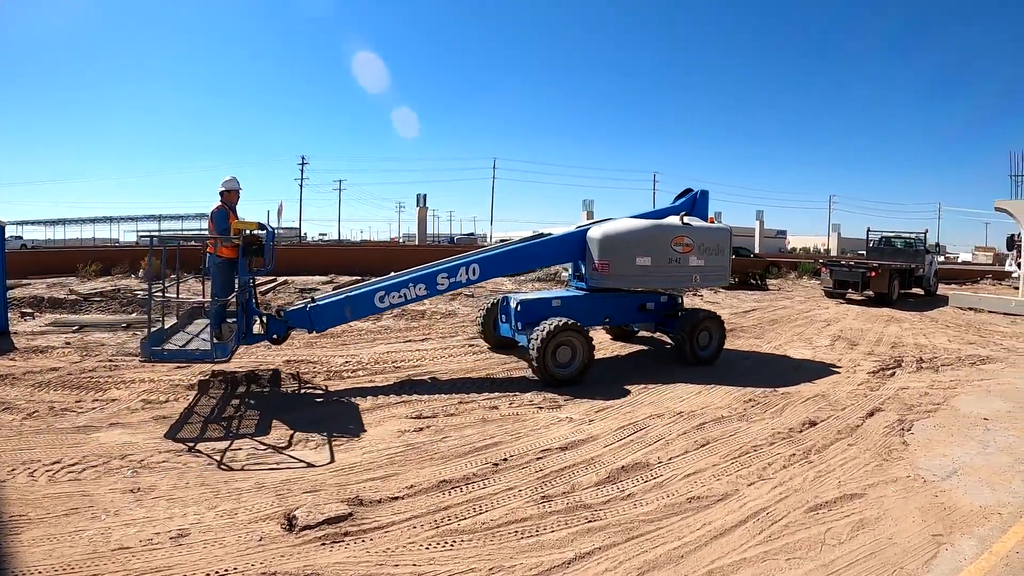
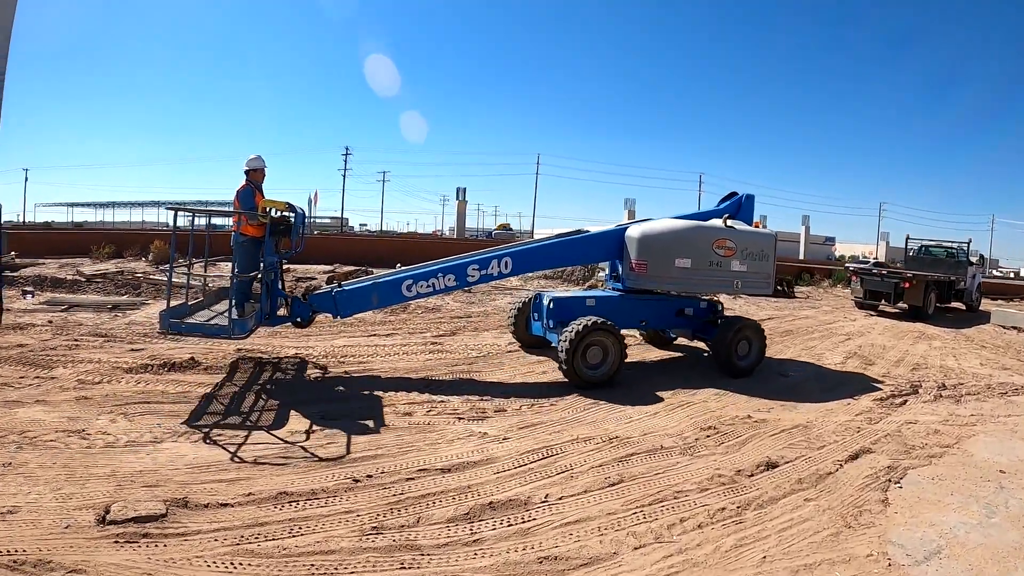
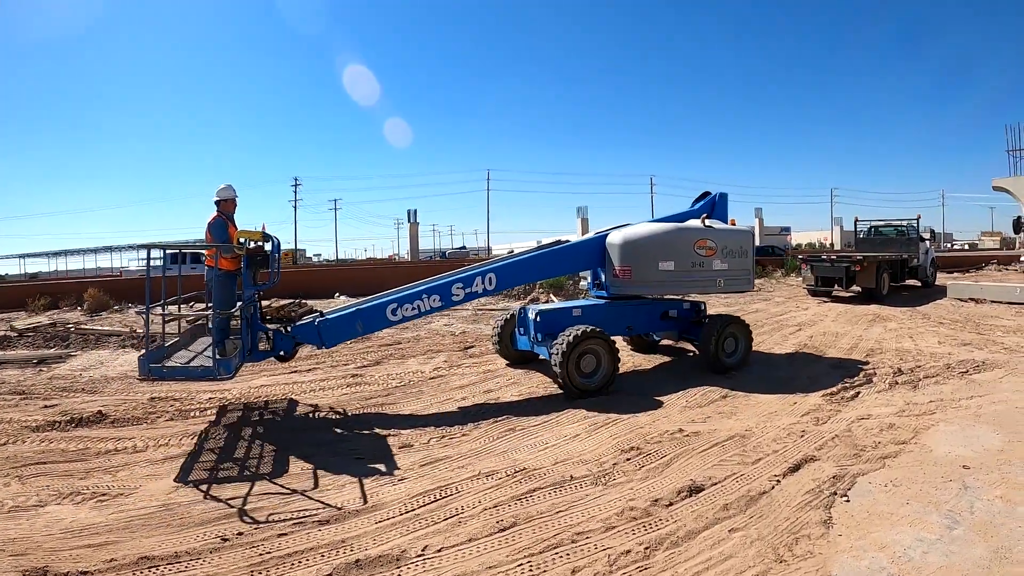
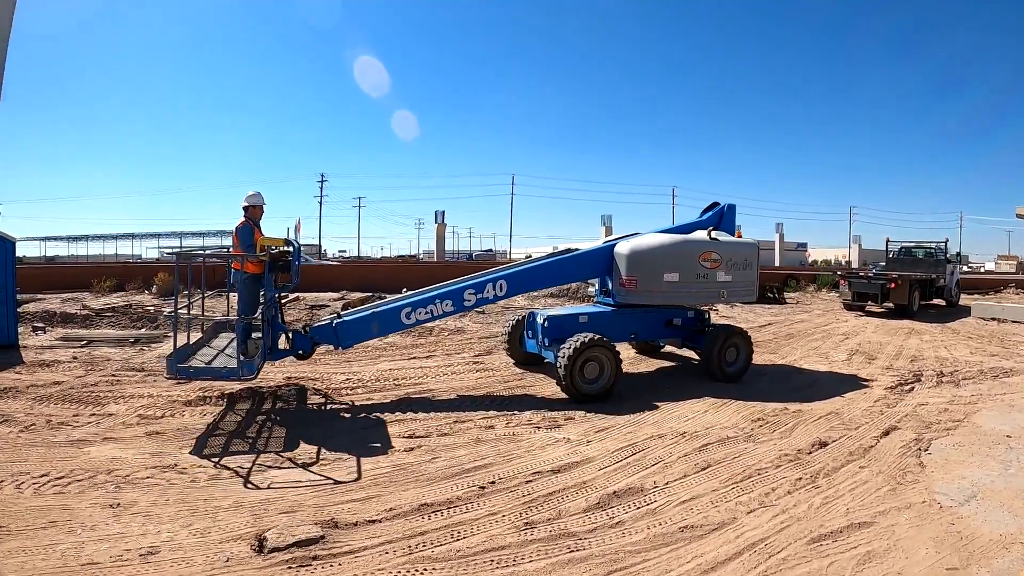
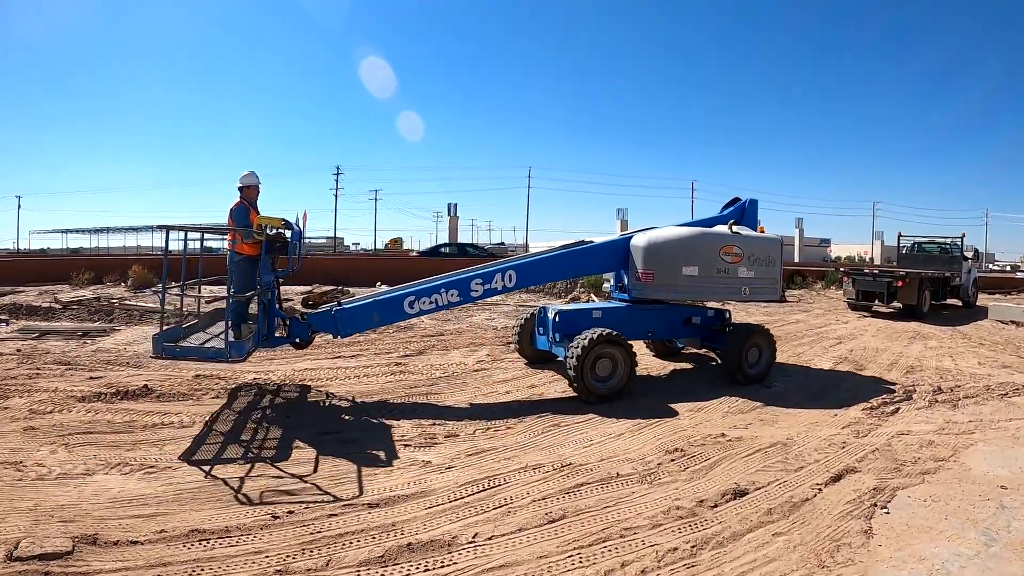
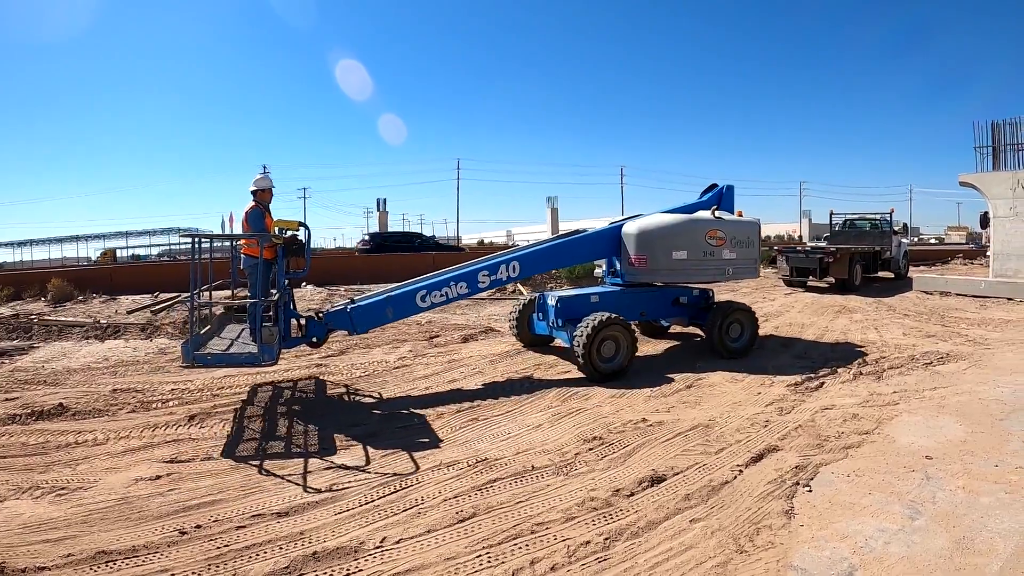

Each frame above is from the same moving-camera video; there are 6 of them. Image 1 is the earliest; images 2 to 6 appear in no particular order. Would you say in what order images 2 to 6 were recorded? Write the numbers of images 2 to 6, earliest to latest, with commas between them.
4, 2, 5, 3, 6
